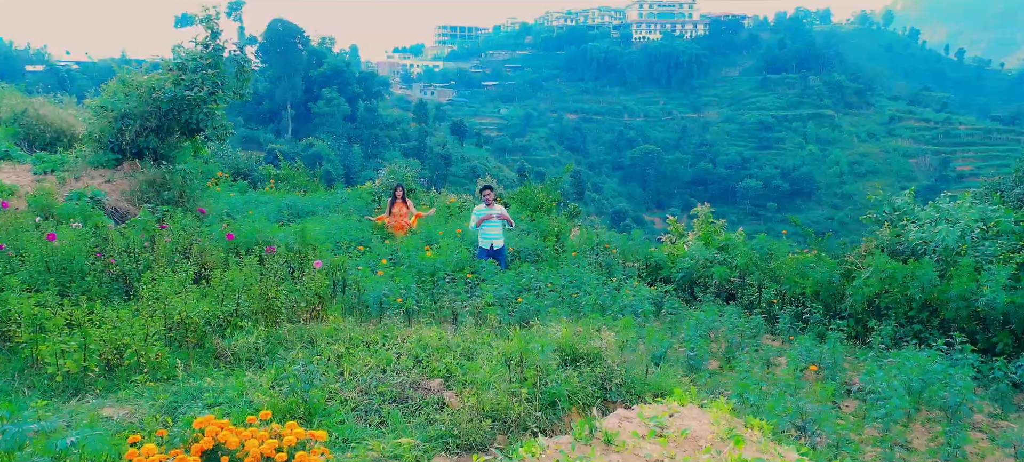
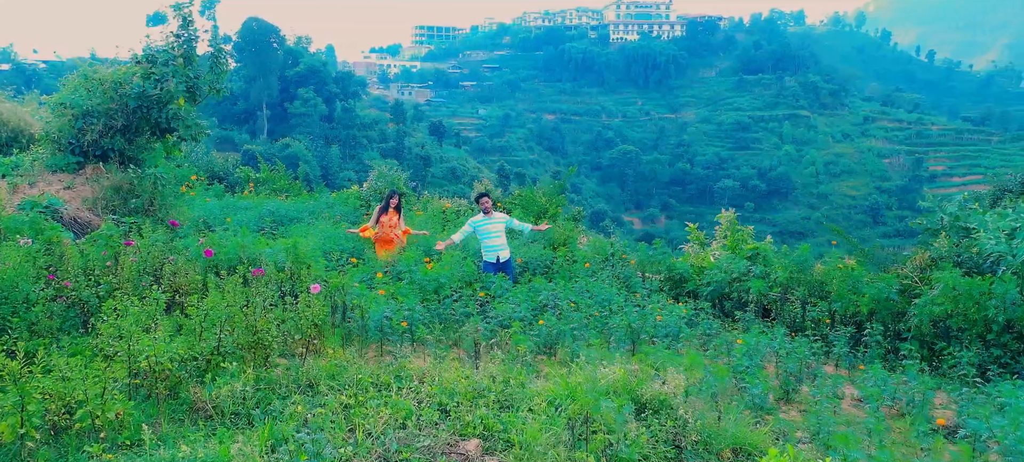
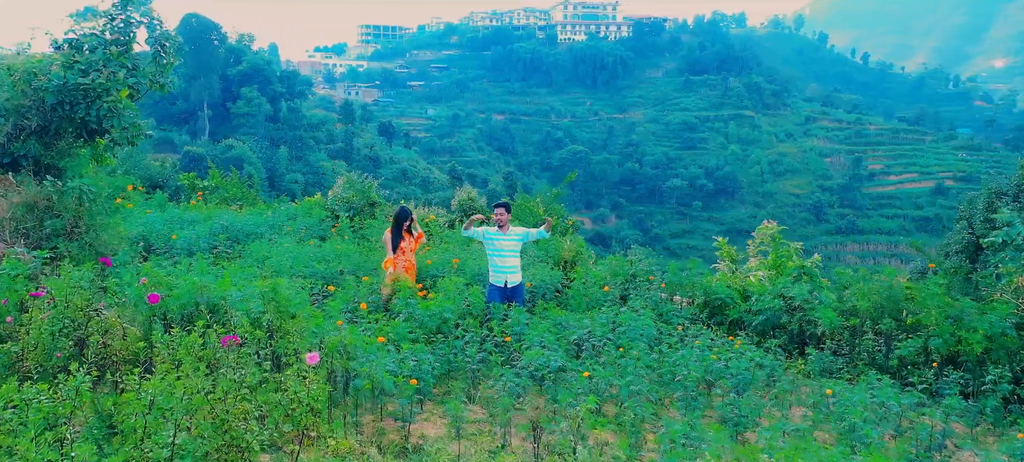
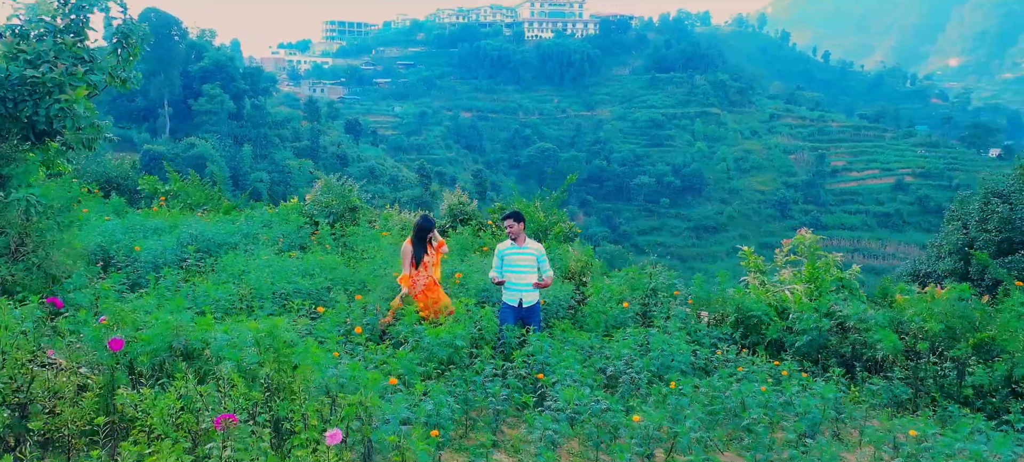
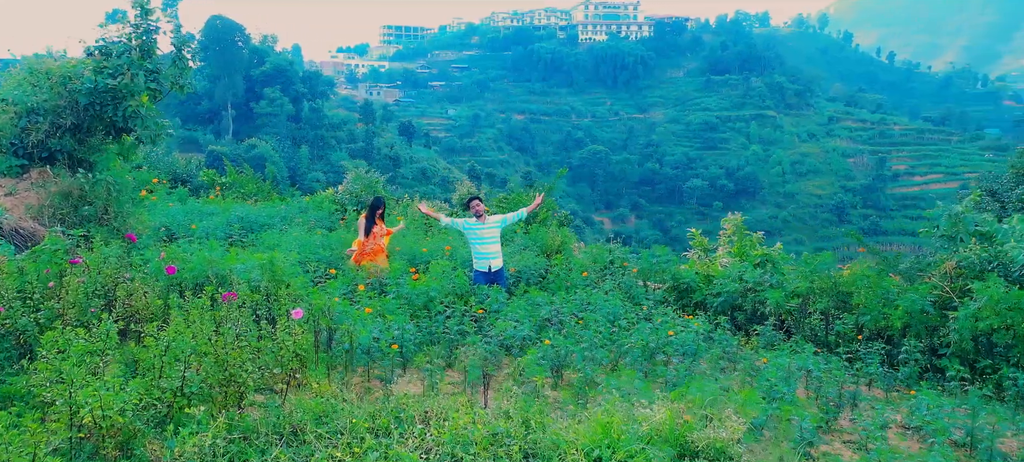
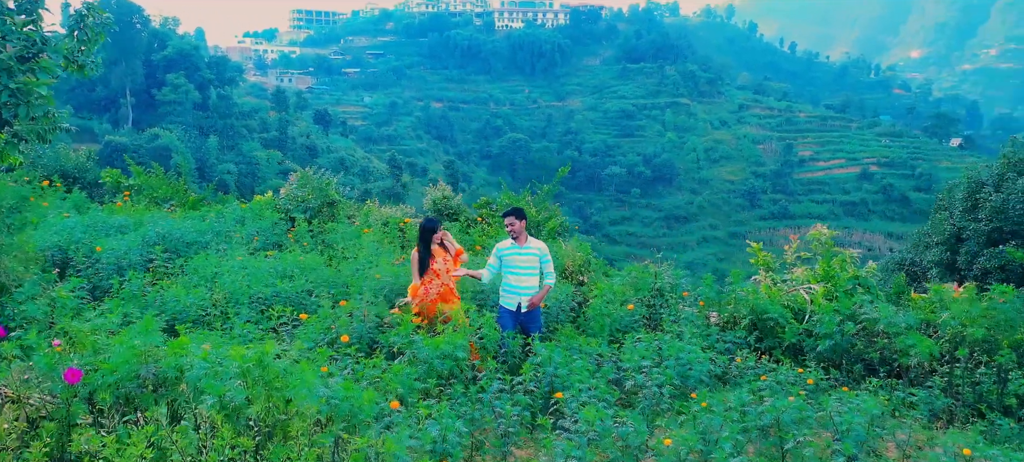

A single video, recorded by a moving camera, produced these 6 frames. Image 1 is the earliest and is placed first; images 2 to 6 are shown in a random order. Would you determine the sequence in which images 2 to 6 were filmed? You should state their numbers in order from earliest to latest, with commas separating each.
2, 5, 3, 4, 6
